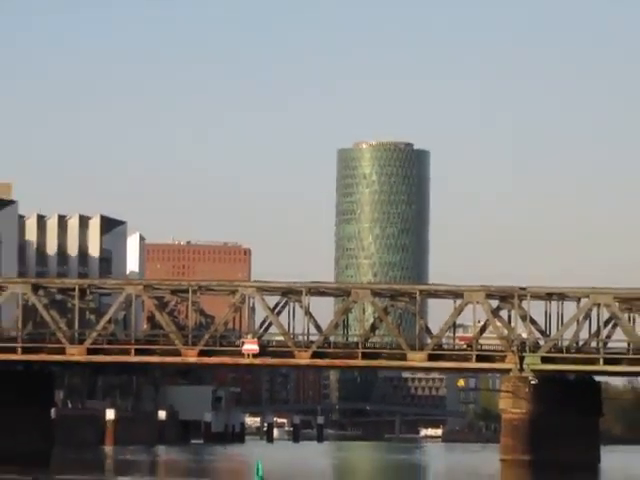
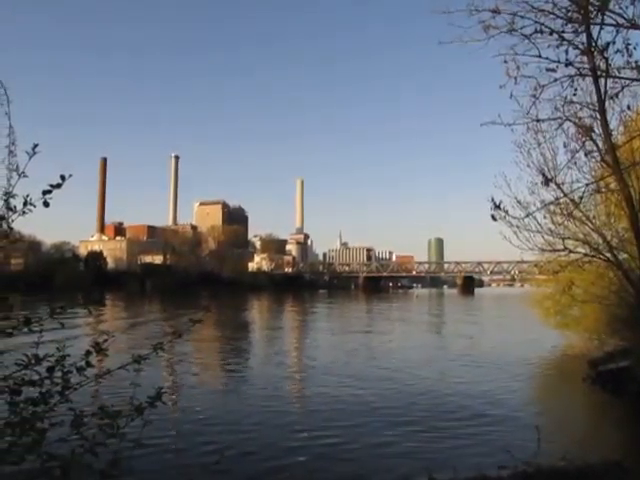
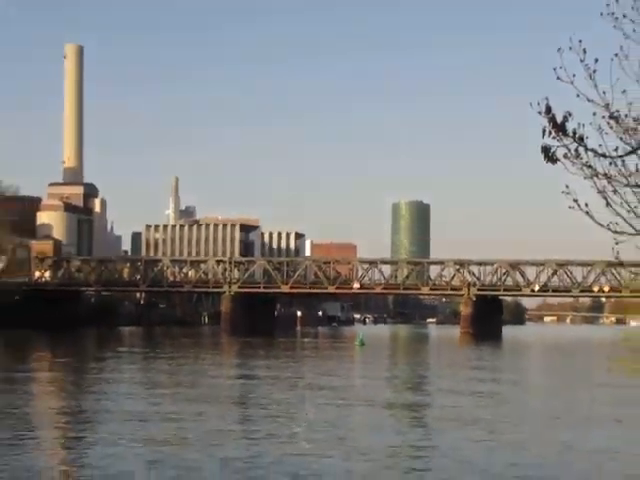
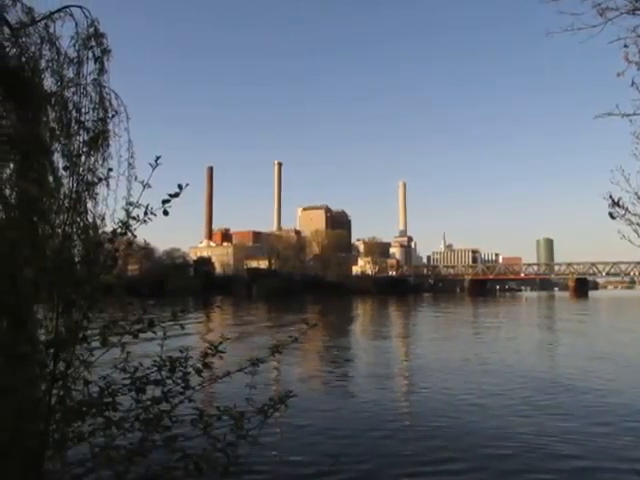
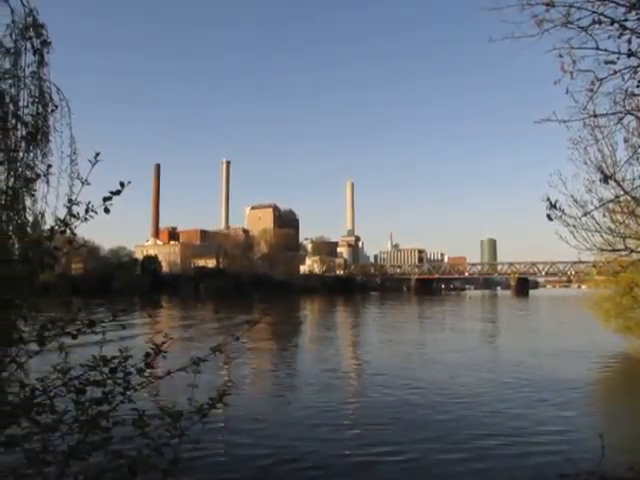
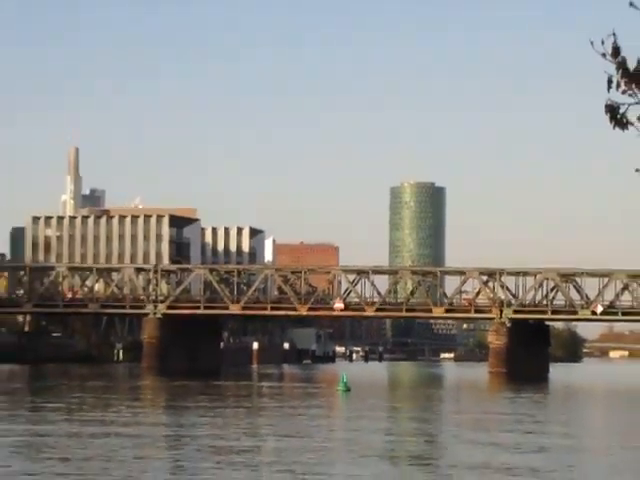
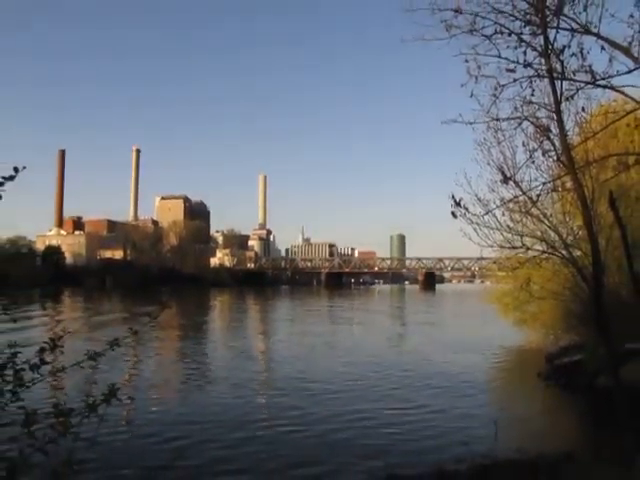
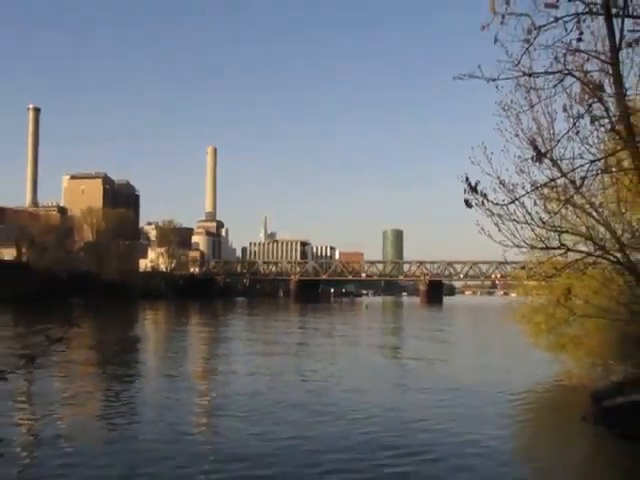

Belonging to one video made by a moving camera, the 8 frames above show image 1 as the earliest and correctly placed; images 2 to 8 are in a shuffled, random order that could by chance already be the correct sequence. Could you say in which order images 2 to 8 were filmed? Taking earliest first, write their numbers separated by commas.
6, 3, 8, 7, 2, 5, 4
